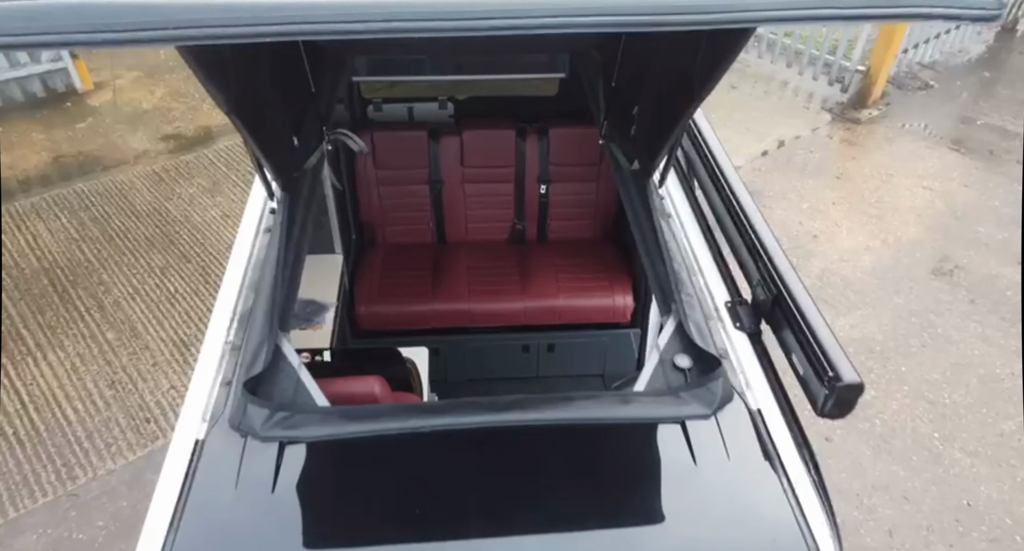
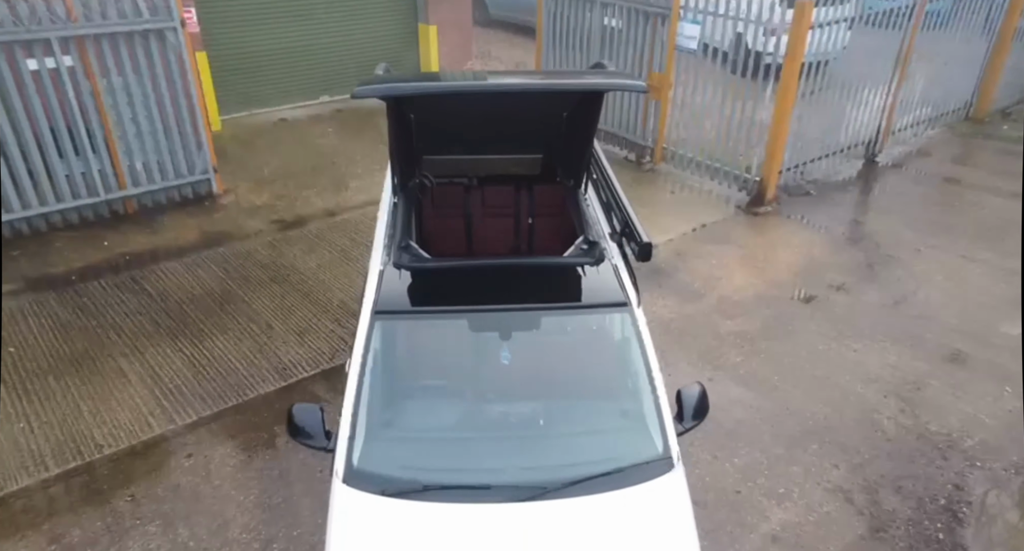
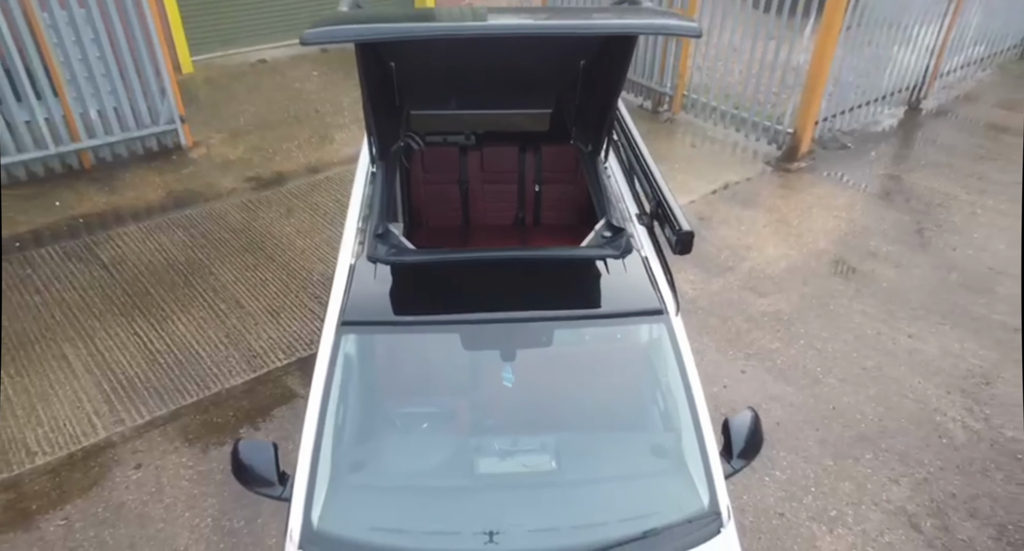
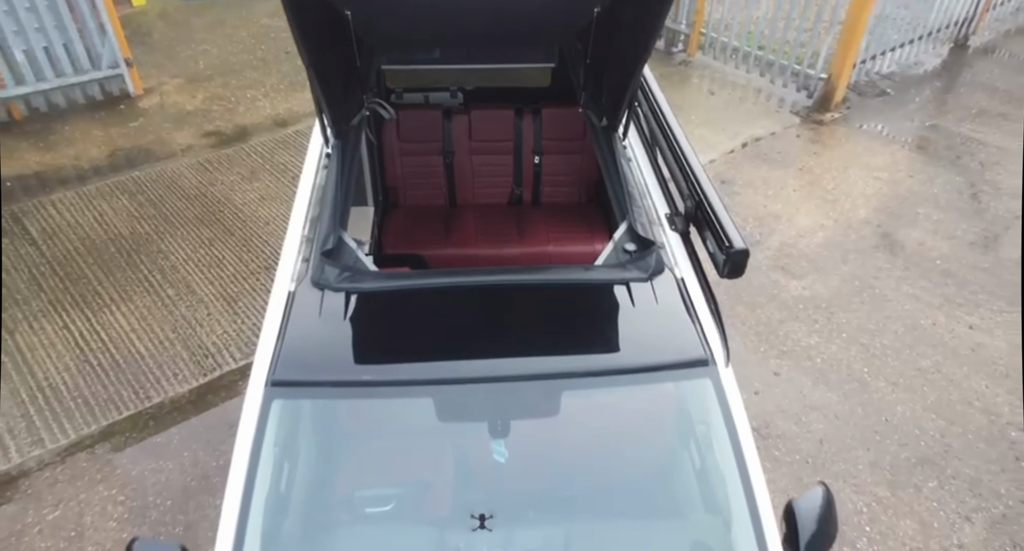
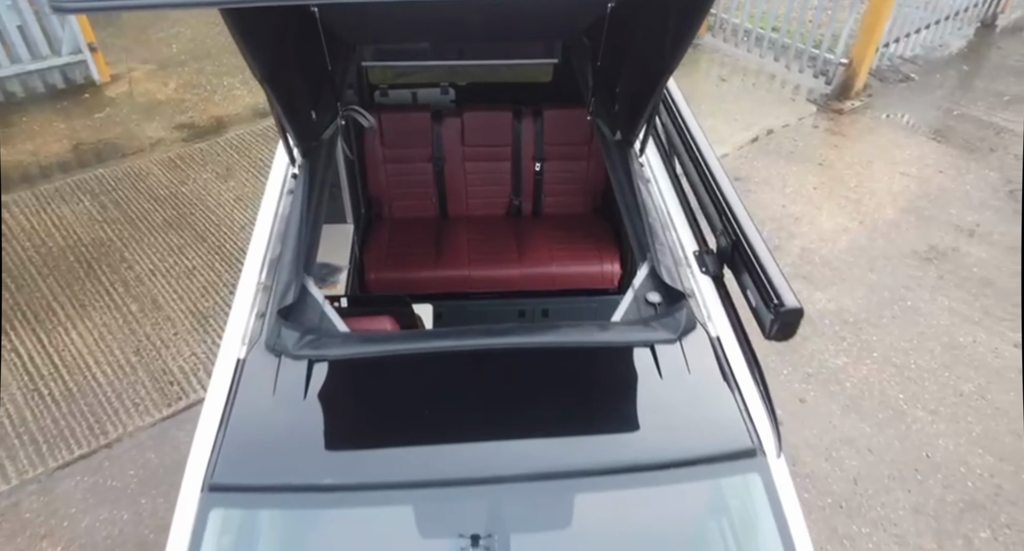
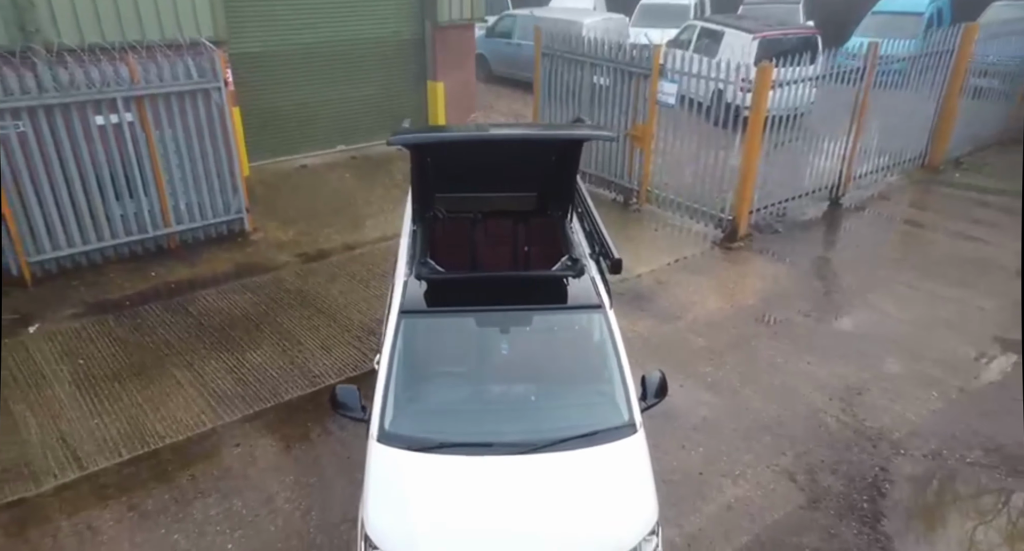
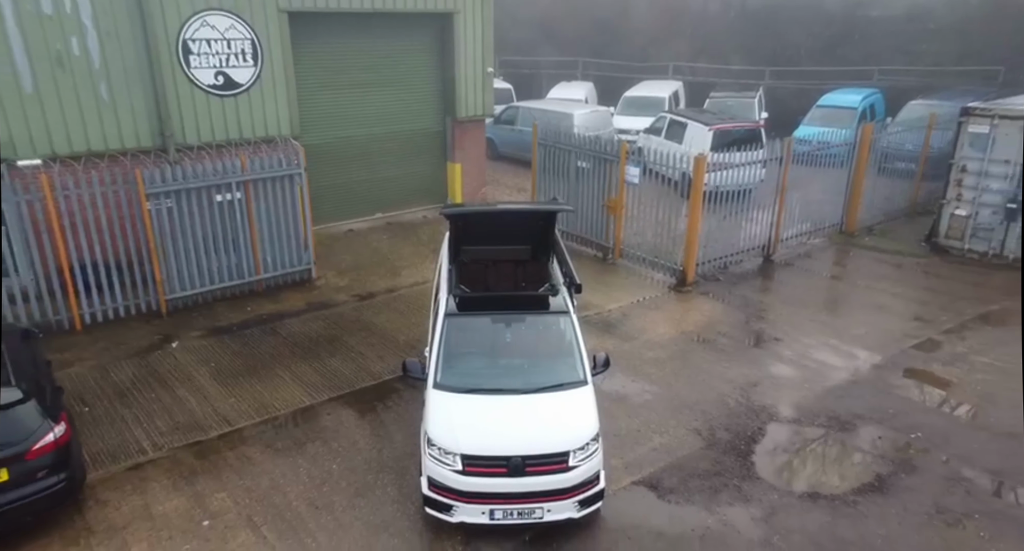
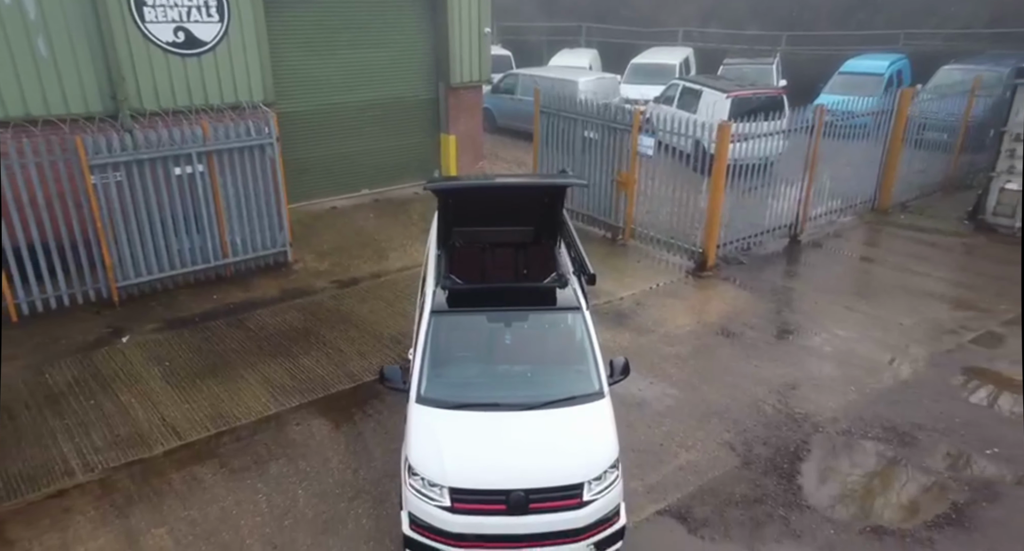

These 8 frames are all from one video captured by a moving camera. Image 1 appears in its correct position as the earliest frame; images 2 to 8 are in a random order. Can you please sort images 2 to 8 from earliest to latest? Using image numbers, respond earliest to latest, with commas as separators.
5, 4, 3, 2, 6, 8, 7
